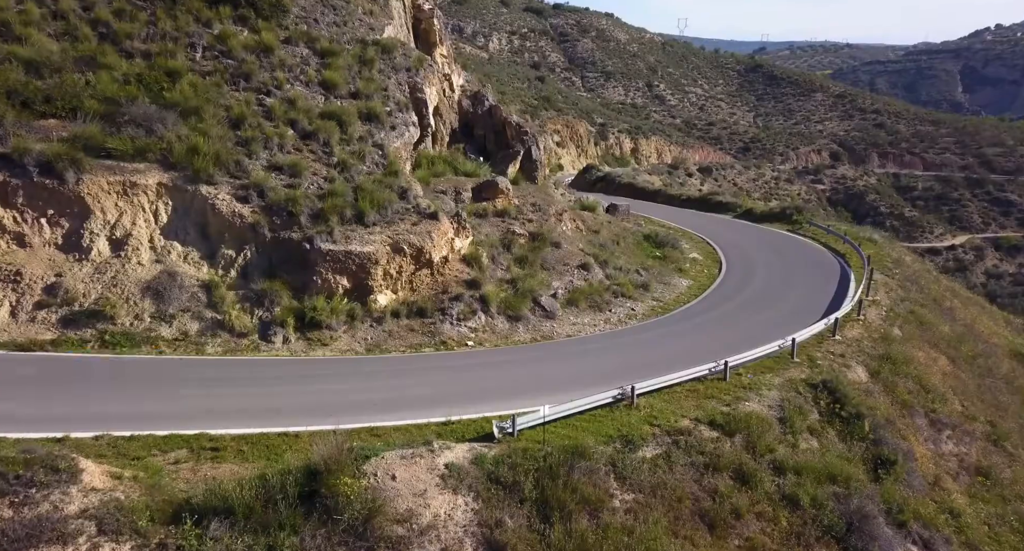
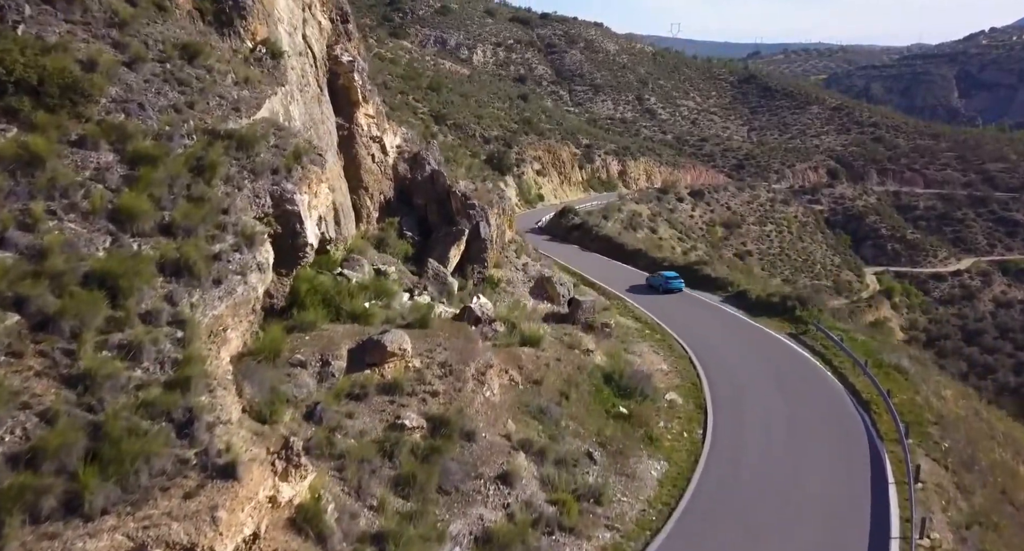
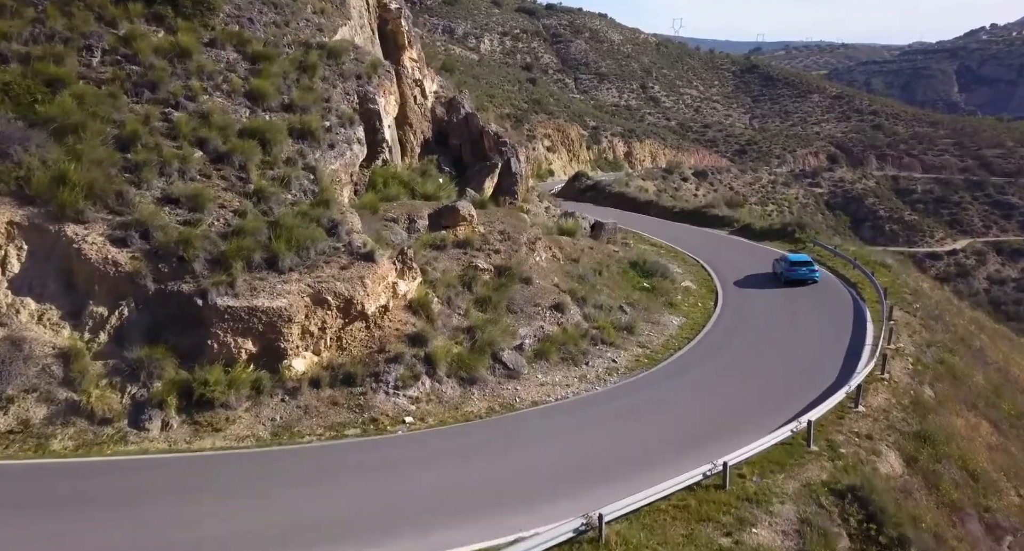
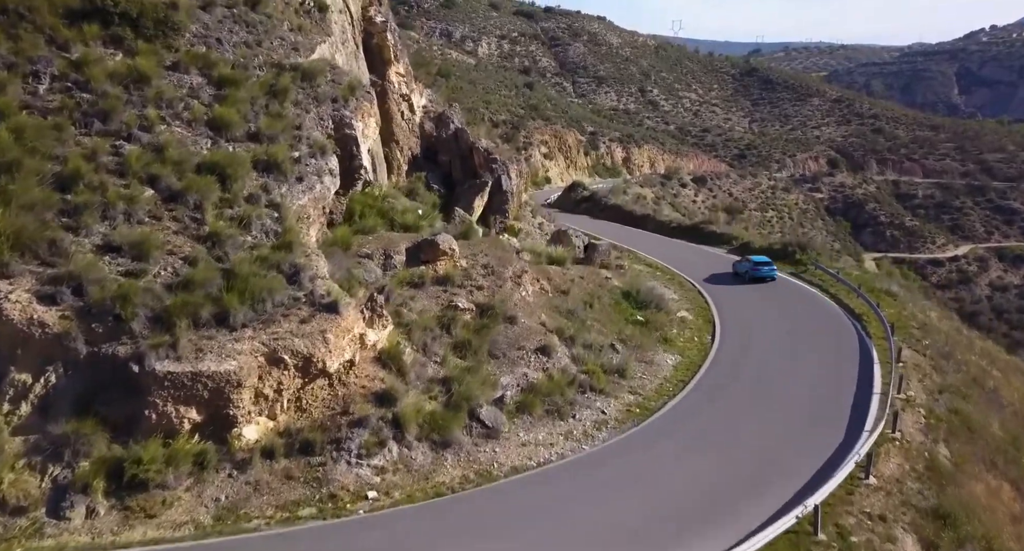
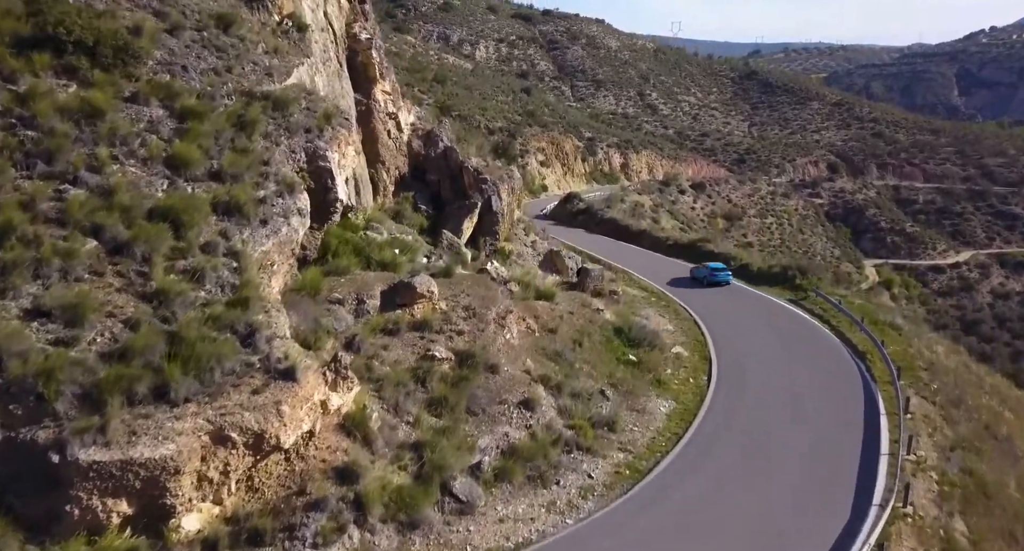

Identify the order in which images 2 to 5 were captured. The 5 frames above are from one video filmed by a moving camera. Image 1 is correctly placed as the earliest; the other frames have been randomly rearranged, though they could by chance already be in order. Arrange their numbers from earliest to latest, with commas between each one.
3, 4, 5, 2
